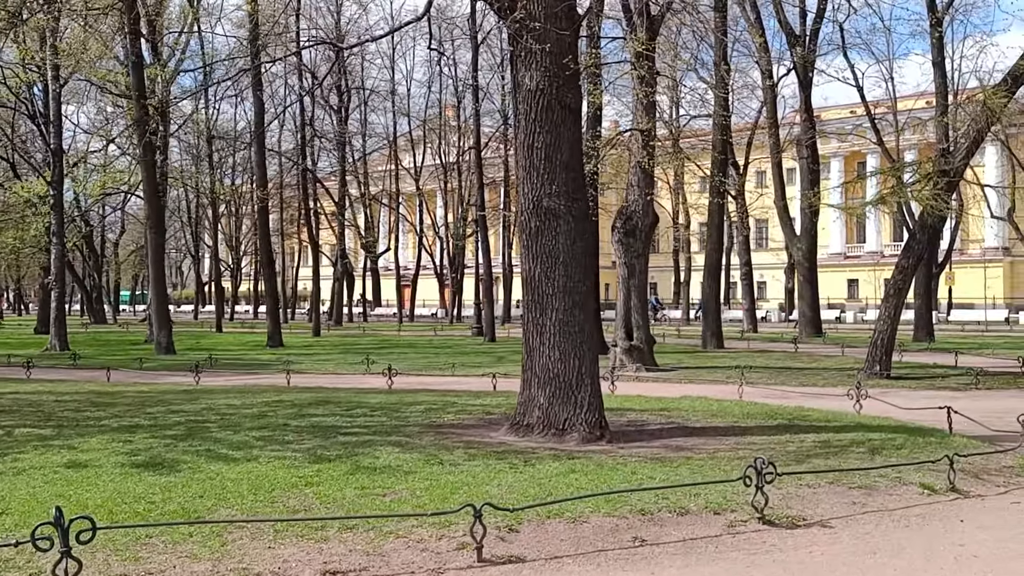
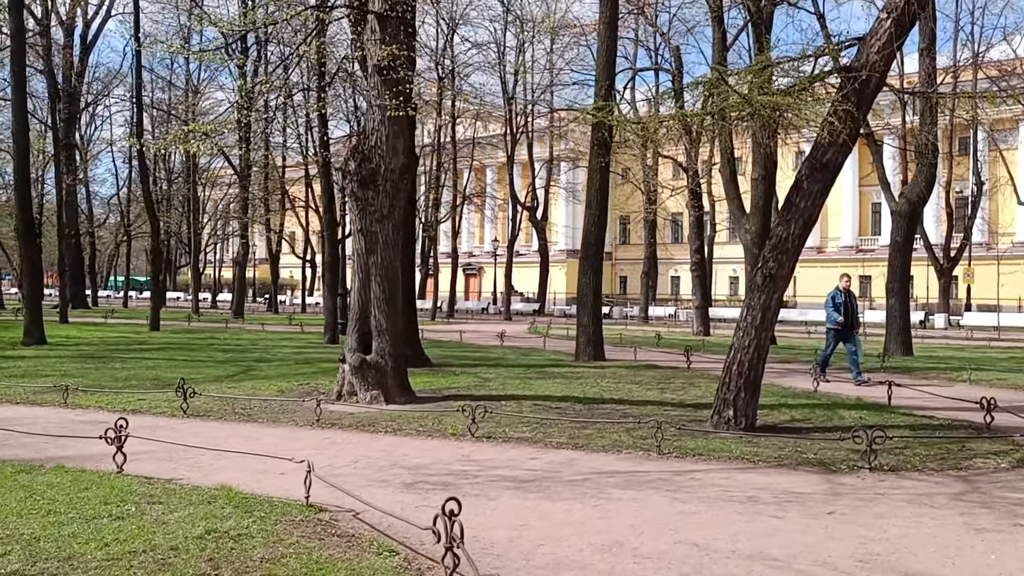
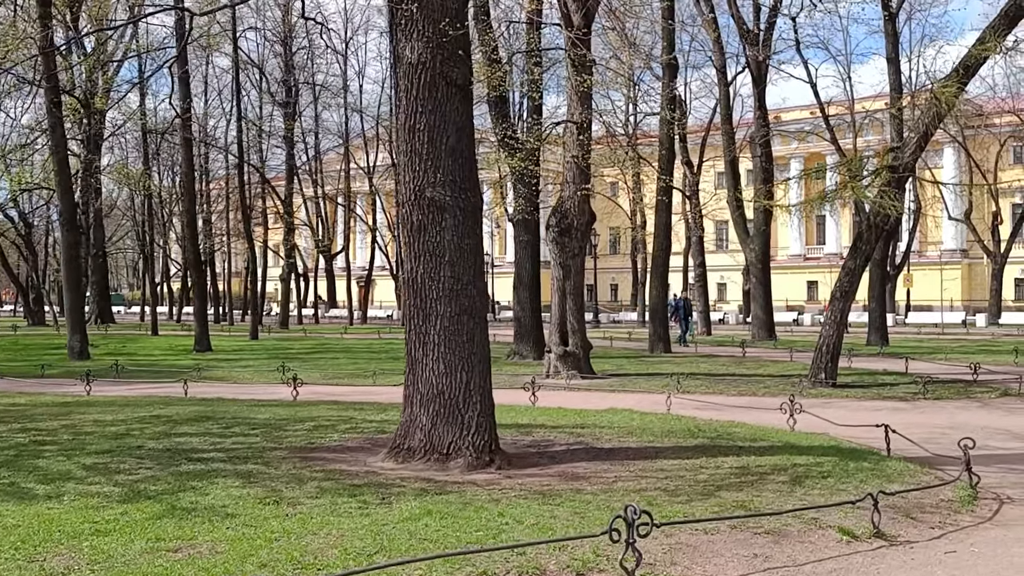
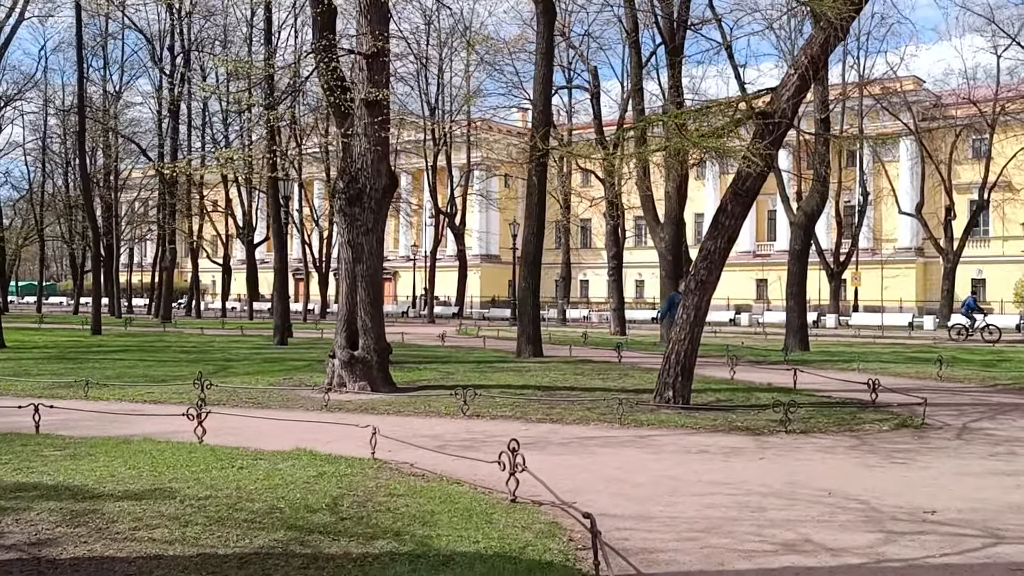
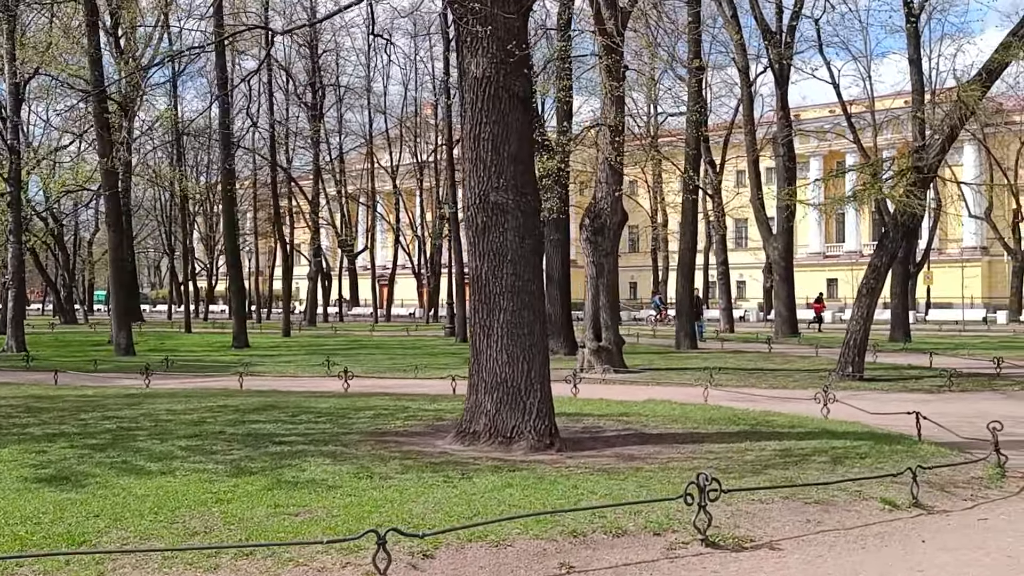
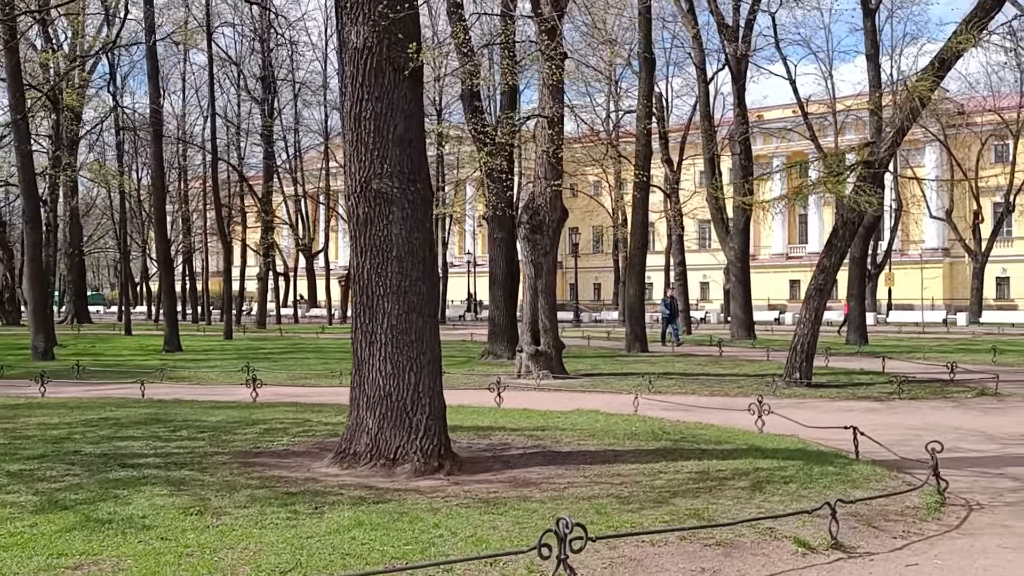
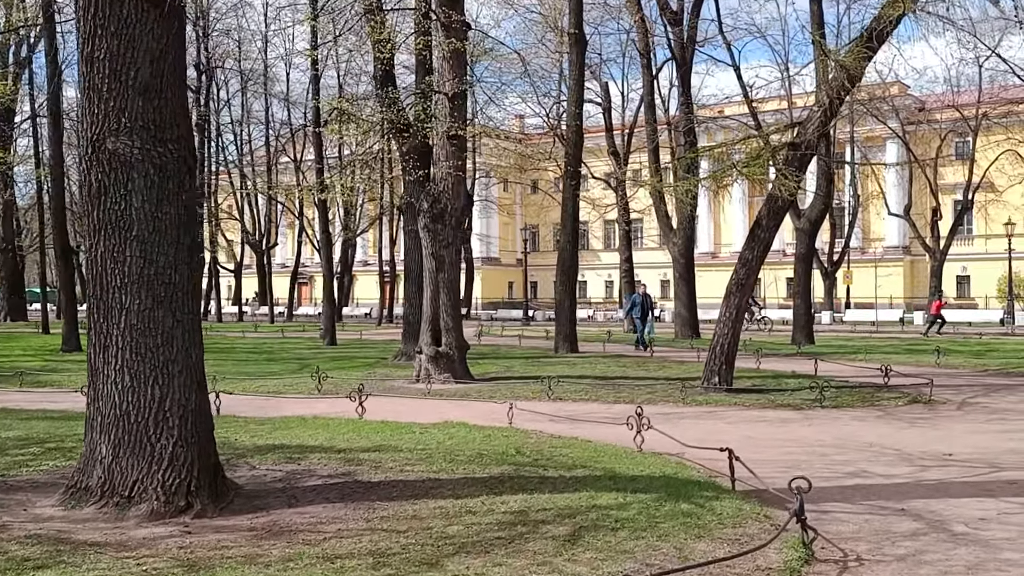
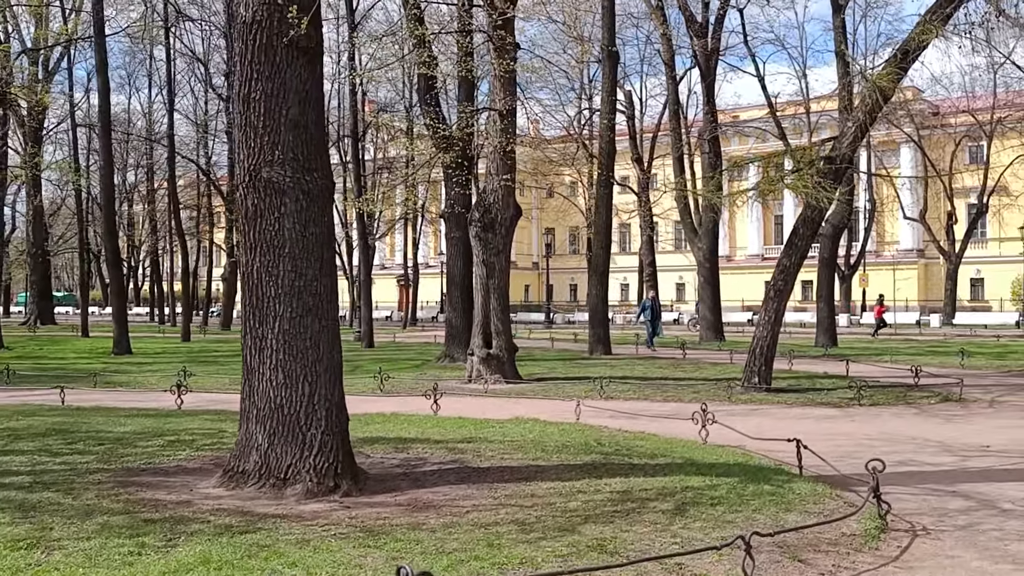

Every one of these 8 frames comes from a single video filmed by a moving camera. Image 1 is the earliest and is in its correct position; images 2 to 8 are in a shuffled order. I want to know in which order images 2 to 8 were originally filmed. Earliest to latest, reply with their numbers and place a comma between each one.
5, 3, 6, 8, 7, 4, 2
